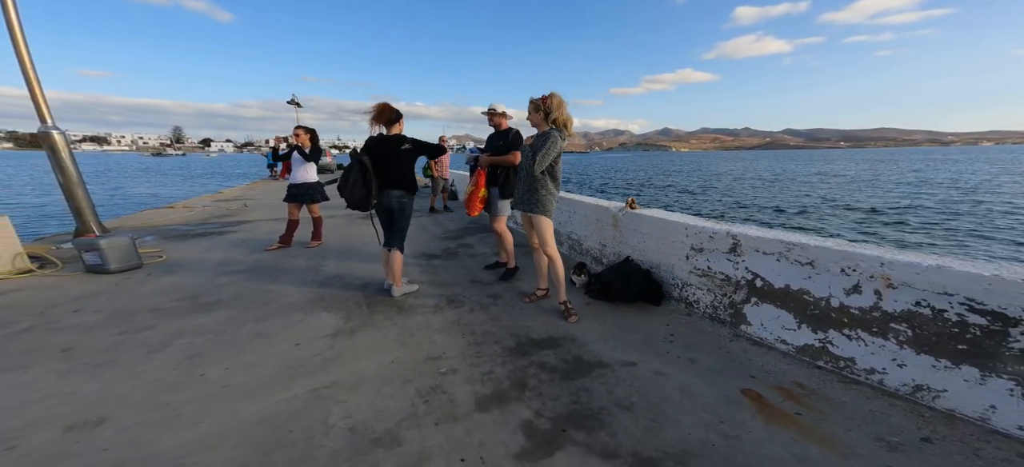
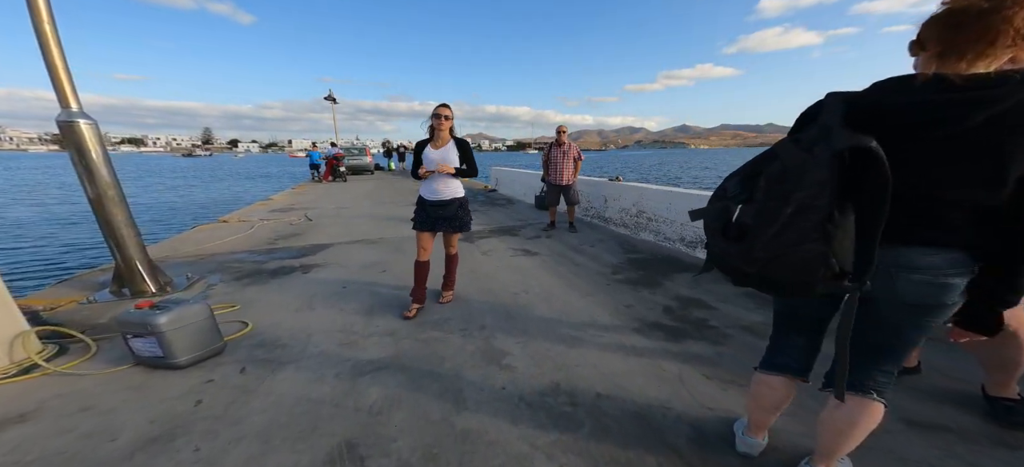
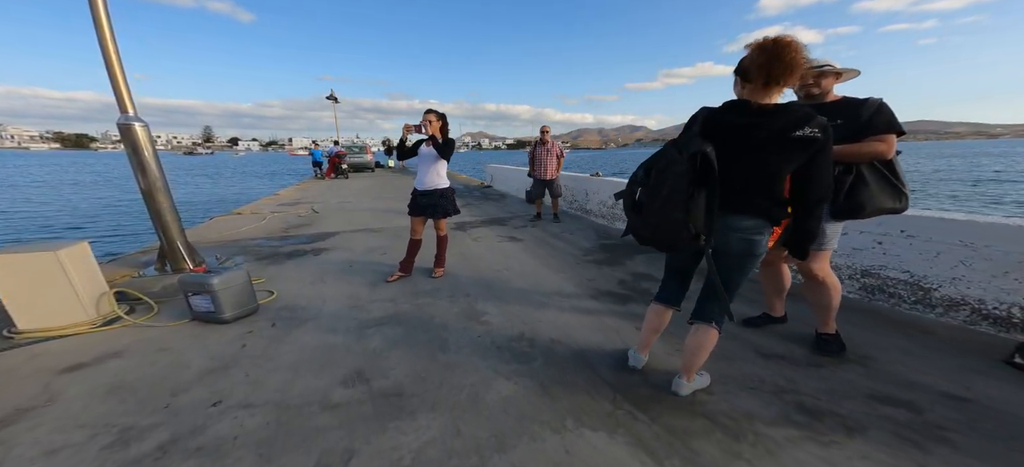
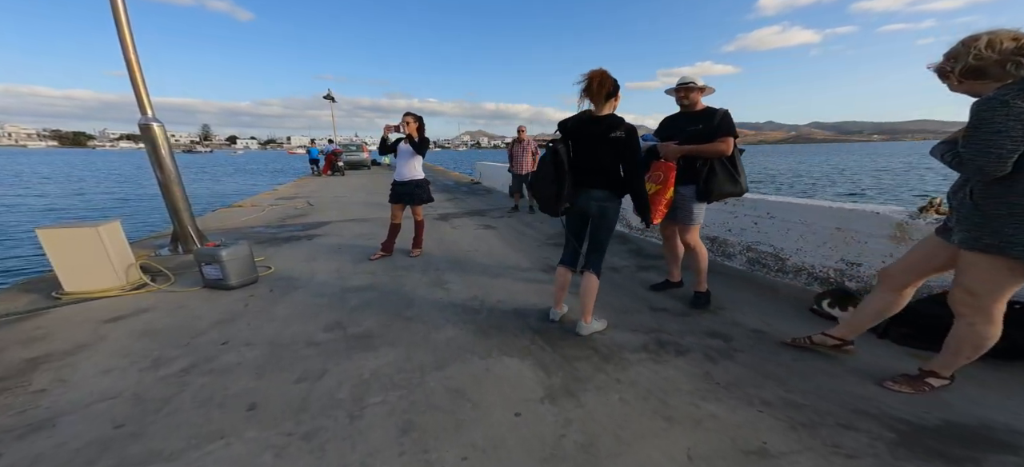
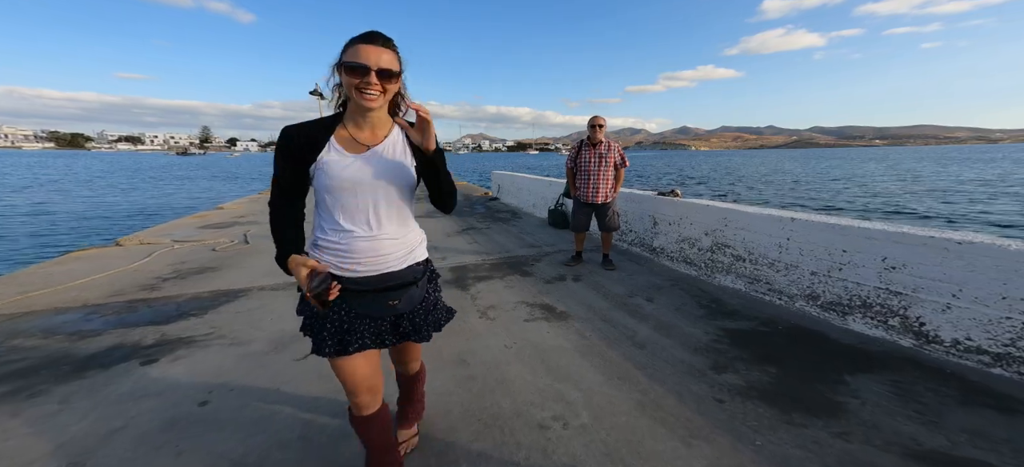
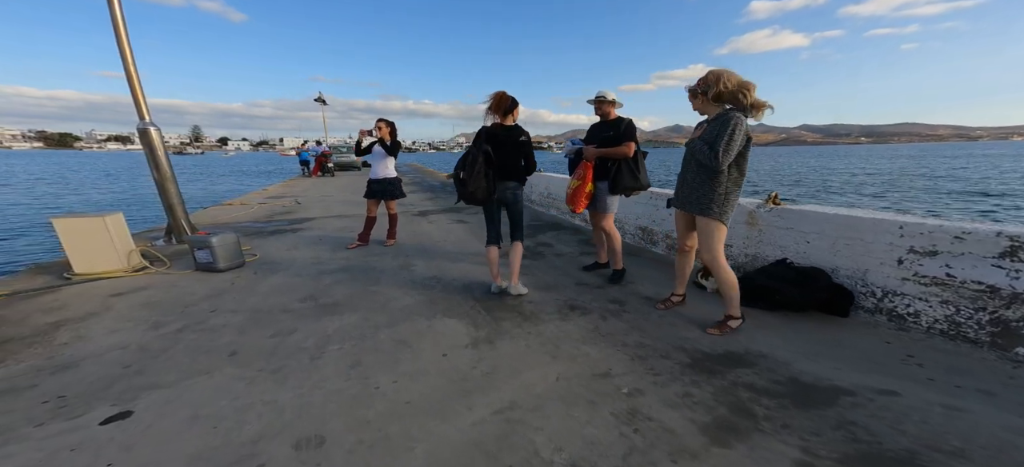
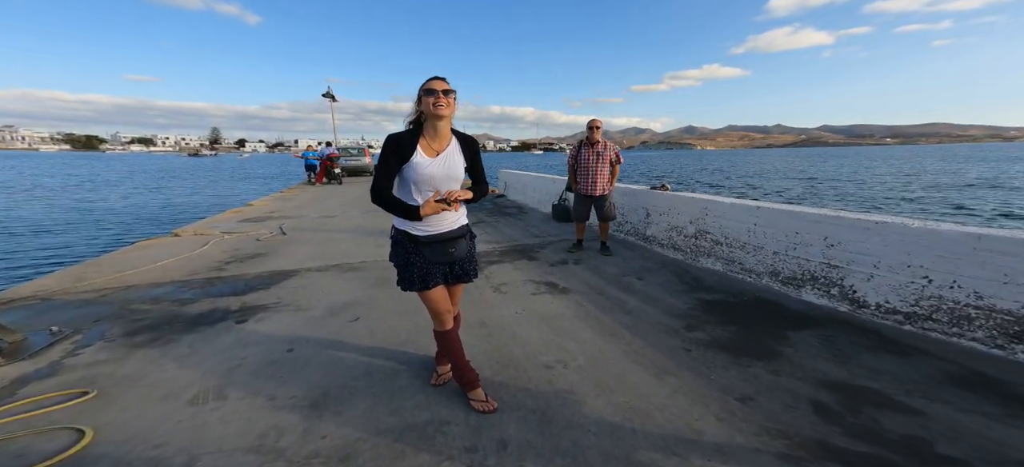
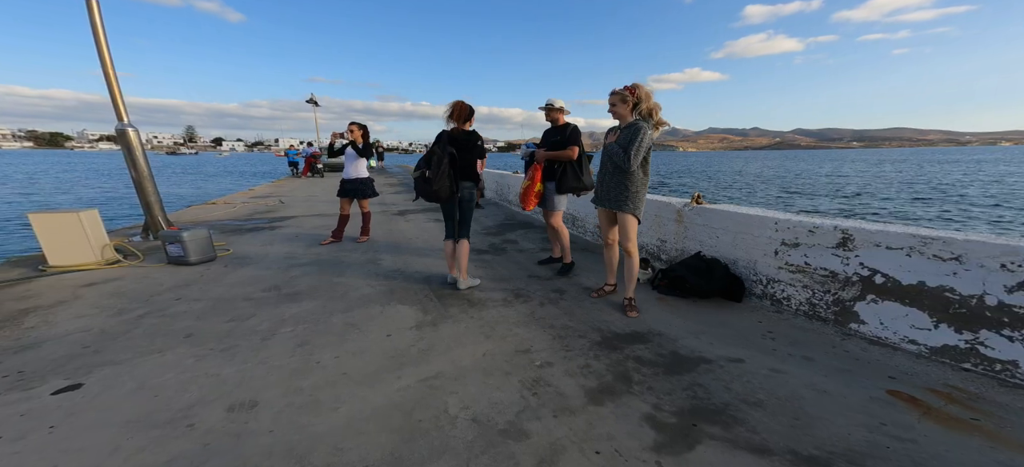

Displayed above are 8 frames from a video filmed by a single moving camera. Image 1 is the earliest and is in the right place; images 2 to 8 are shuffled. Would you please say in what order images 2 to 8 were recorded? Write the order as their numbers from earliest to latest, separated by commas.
8, 6, 4, 3, 2, 7, 5
